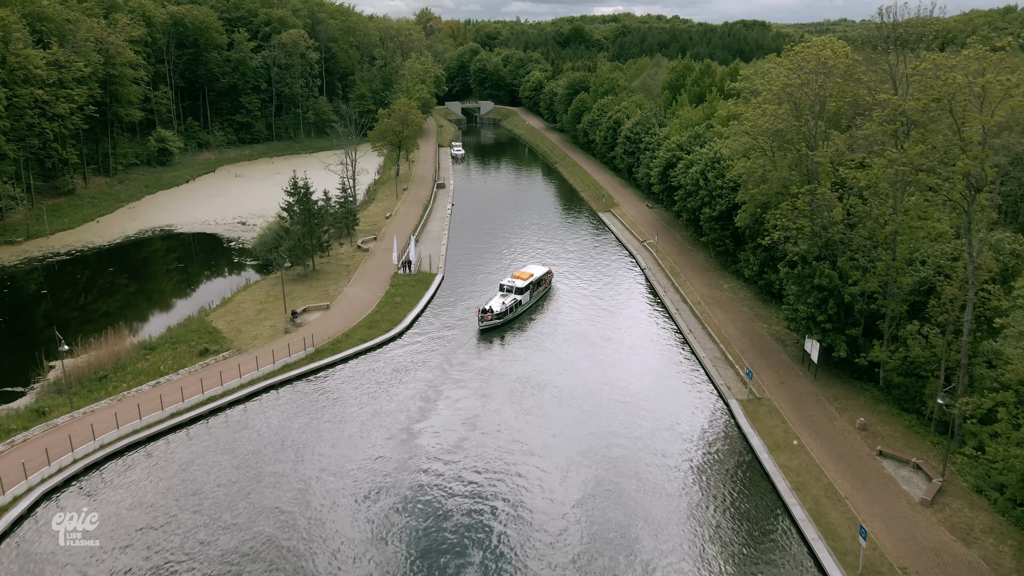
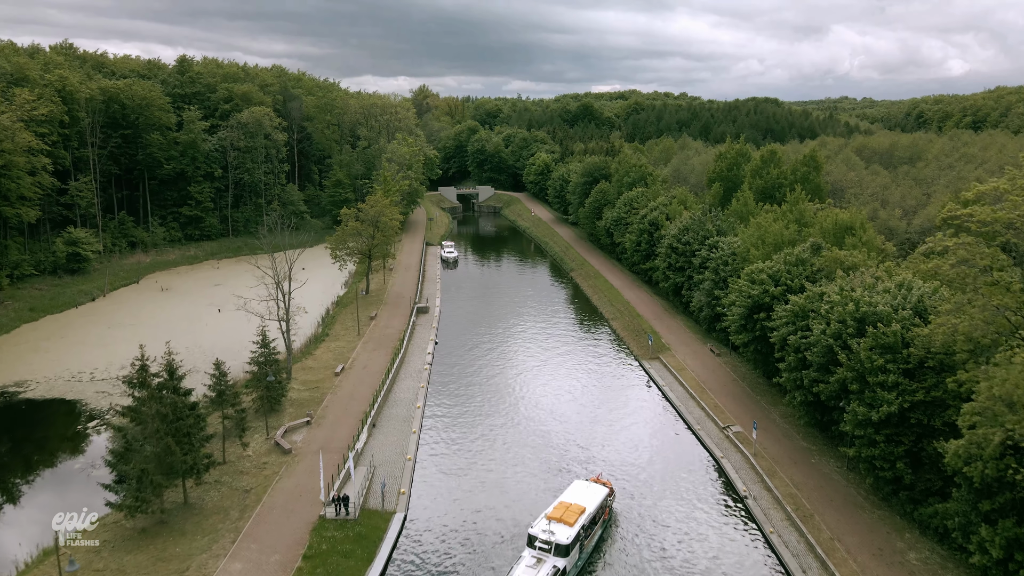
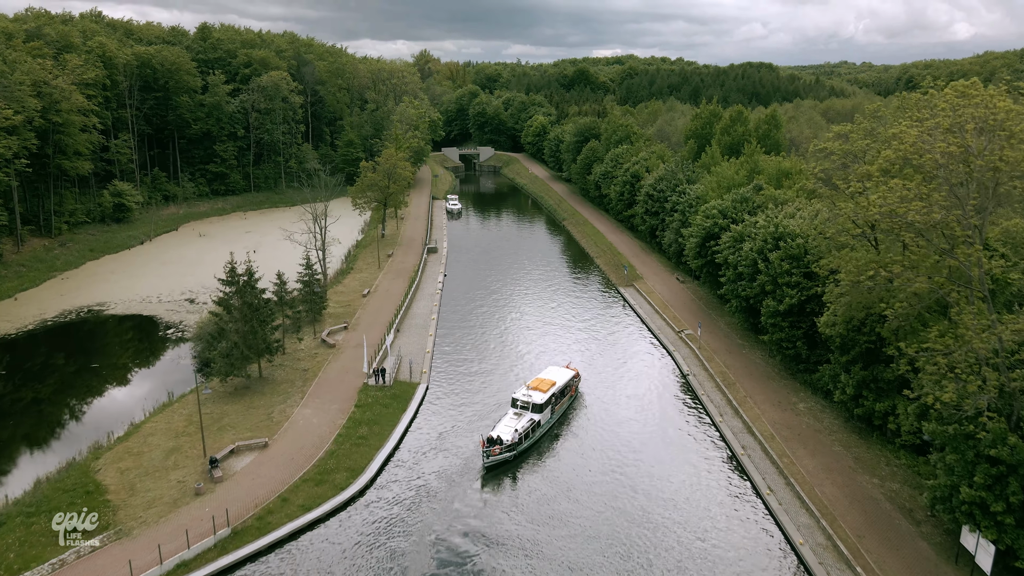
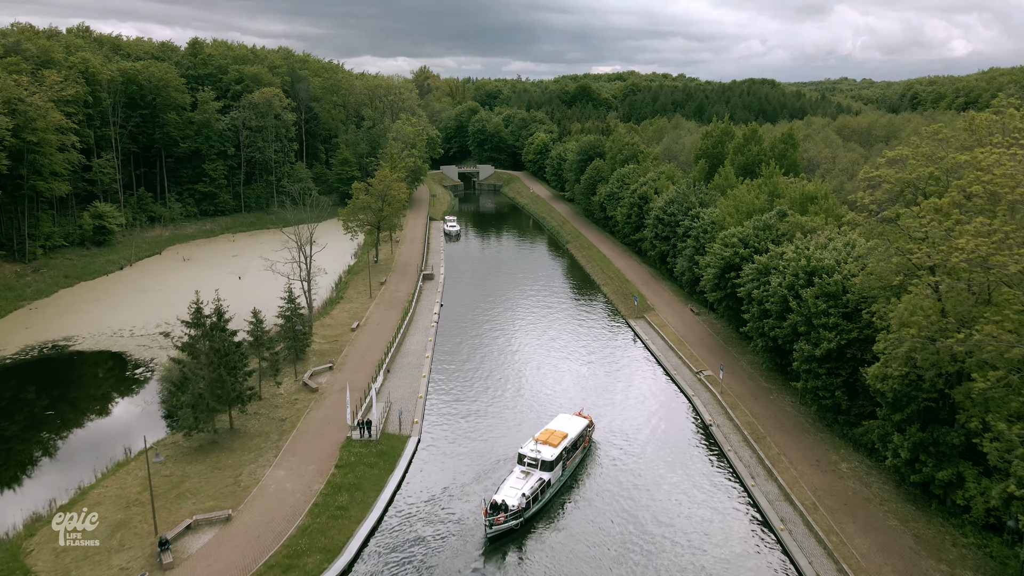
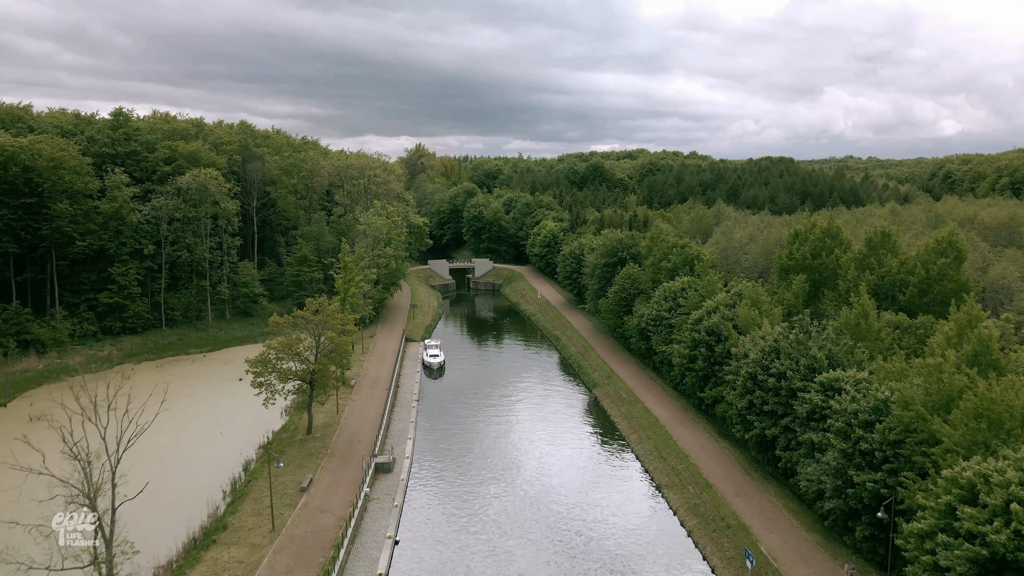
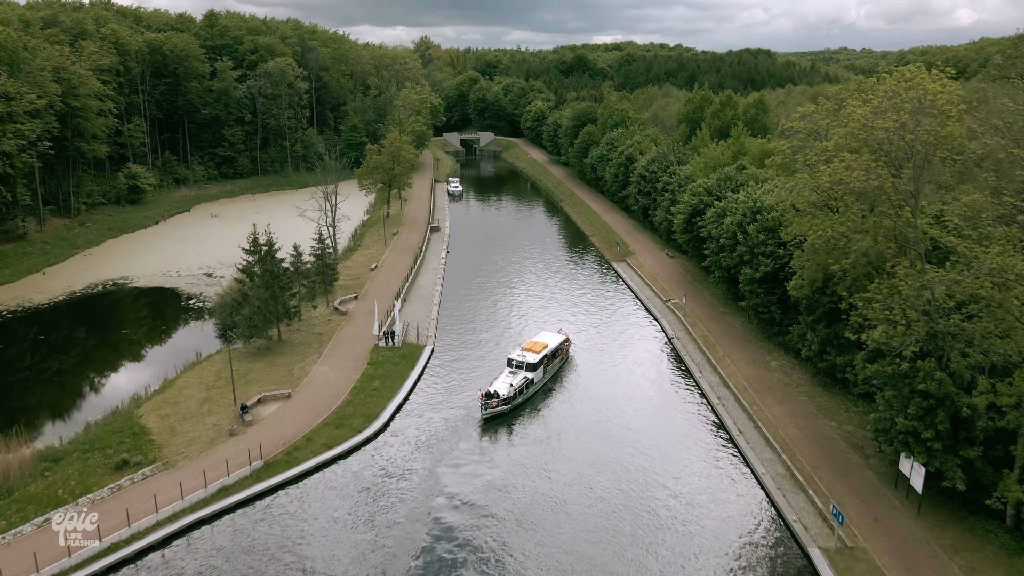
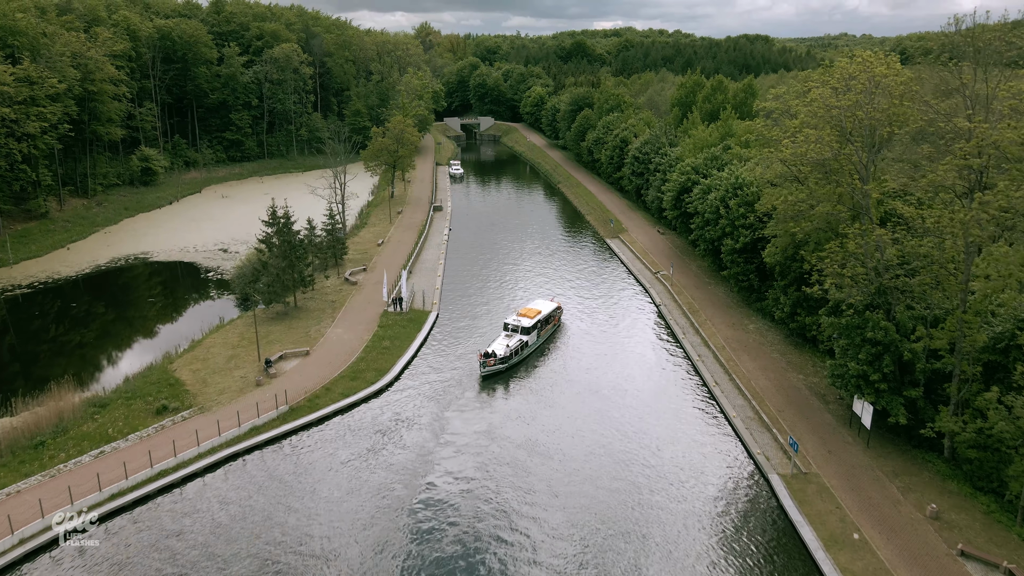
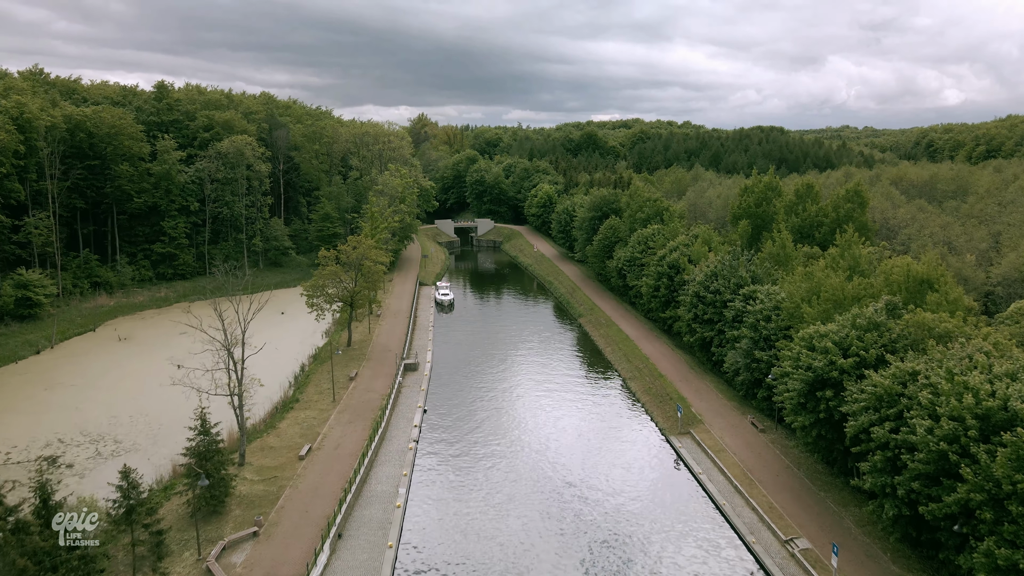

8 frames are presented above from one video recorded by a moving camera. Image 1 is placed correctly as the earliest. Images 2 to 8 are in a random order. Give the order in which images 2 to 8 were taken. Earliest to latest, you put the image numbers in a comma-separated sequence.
7, 6, 3, 4, 2, 8, 5
